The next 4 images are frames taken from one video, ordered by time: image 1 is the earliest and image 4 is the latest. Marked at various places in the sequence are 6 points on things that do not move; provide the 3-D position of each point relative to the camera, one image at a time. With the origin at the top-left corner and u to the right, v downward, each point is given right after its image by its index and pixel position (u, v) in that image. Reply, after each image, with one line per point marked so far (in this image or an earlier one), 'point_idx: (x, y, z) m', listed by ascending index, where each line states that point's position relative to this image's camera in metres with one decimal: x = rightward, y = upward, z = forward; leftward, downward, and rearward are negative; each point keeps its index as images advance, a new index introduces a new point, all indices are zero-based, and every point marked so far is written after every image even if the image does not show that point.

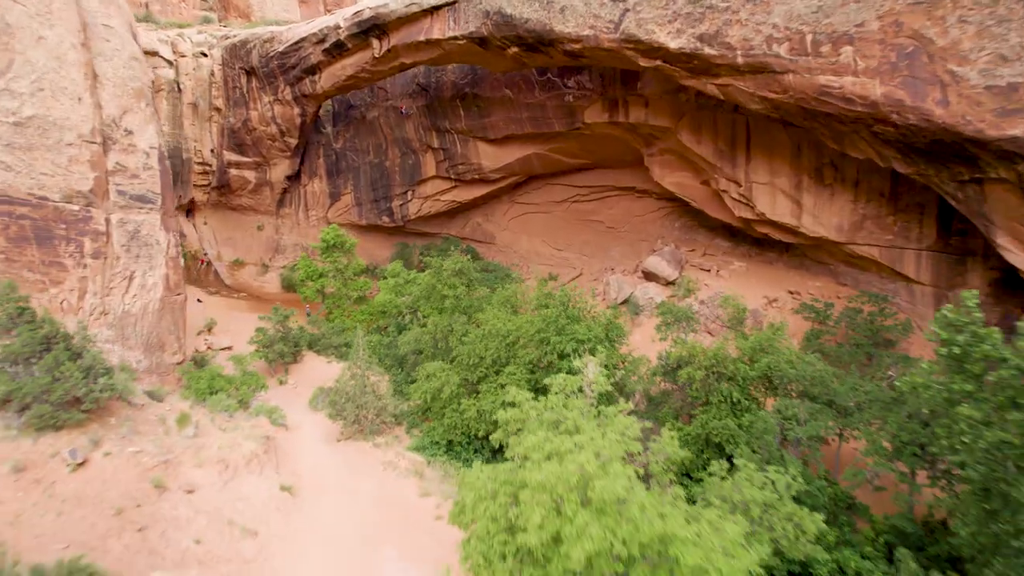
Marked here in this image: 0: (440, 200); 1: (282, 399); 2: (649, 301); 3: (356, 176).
0: (-2.1, +2.5, +18.7) m
1: (-3.4, -1.7, +9.6) m
2: (+2.4, -0.2, +11.5) m
3: (-4.7, +3.4, +19.9) m
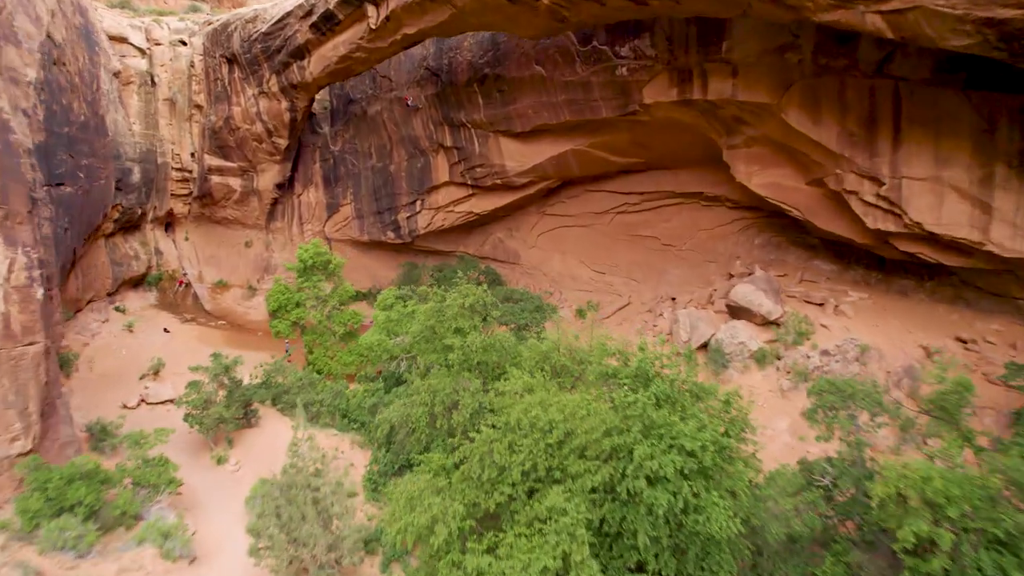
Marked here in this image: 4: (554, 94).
0: (-1.4, +1.8, +15.6) m
1: (-3.1, -2.1, +6.4) m
2: (+2.8, -0.7, +8.1) m
3: (-4.0, +2.7, +16.9) m
4: (+0.7, +3.2, +10.8) m
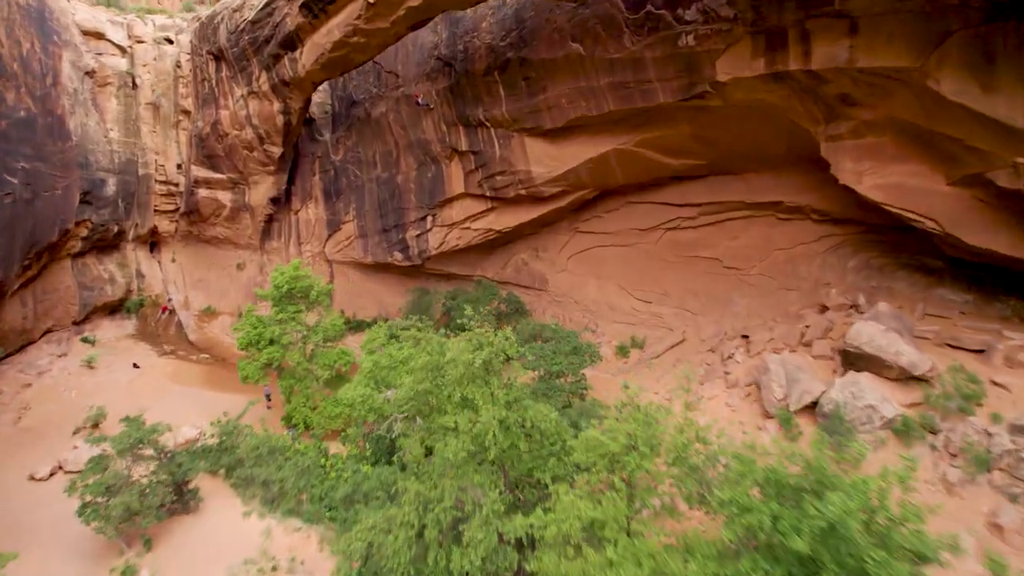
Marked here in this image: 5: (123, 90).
0: (-0.9, +1.2, +13.3) m
1: (-2.9, -2.4, +4.1) m
2: (+3.1, -1.1, +5.7) m
3: (-3.4, +2.1, +14.8) m
4: (+1.1, +2.8, +8.6) m
5: (-8.9, +4.5, +14.9) m
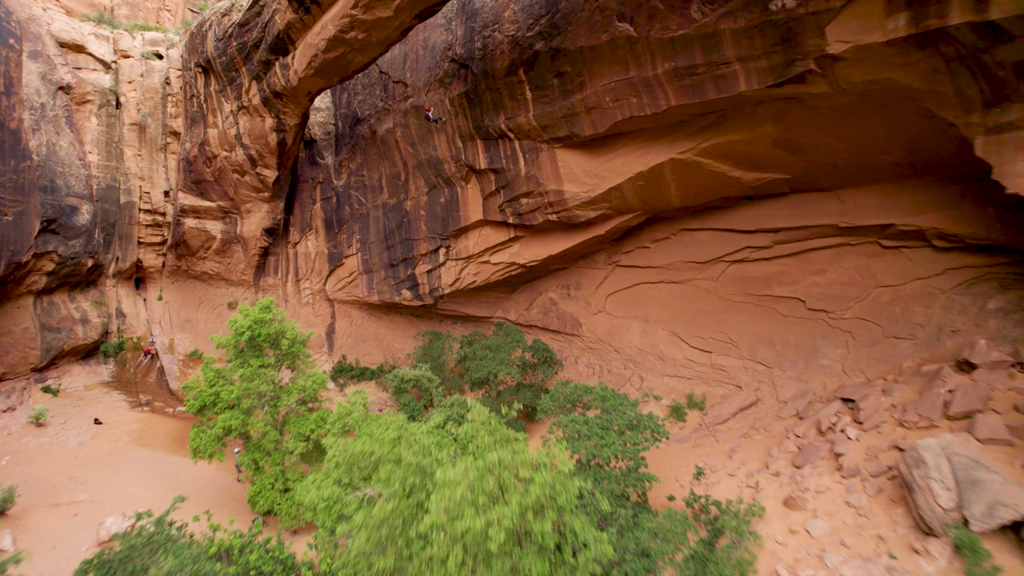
0: (-0.4, +0.5, +11.4) m
1: (-2.7, -2.6, +2.0) m
2: (+3.3, -1.4, +3.5) m
3: (-2.9, +1.2, +12.9) m
4: (+1.4, +2.3, +6.7) m
5: (-8.4, +3.7, +13.4) m
